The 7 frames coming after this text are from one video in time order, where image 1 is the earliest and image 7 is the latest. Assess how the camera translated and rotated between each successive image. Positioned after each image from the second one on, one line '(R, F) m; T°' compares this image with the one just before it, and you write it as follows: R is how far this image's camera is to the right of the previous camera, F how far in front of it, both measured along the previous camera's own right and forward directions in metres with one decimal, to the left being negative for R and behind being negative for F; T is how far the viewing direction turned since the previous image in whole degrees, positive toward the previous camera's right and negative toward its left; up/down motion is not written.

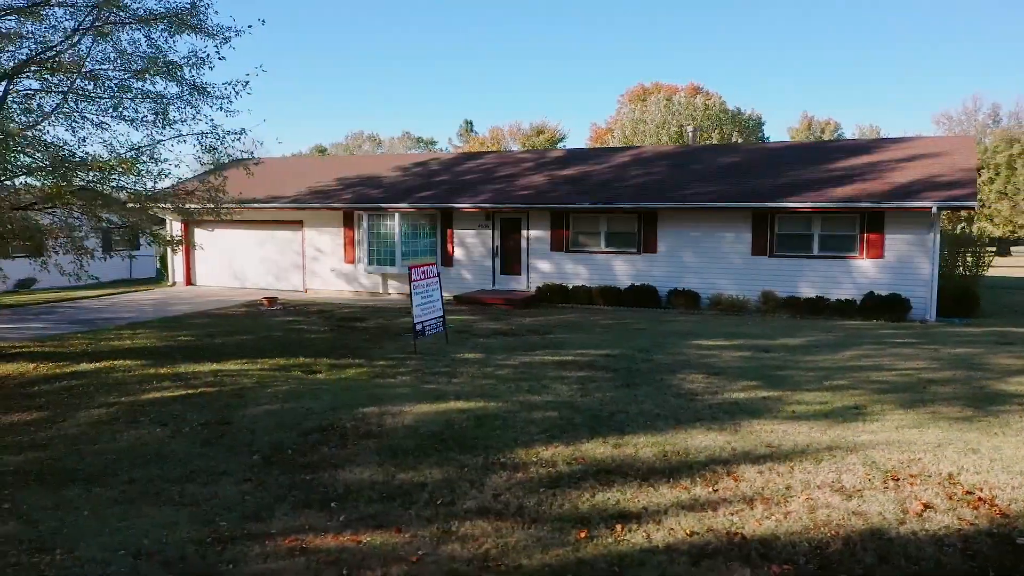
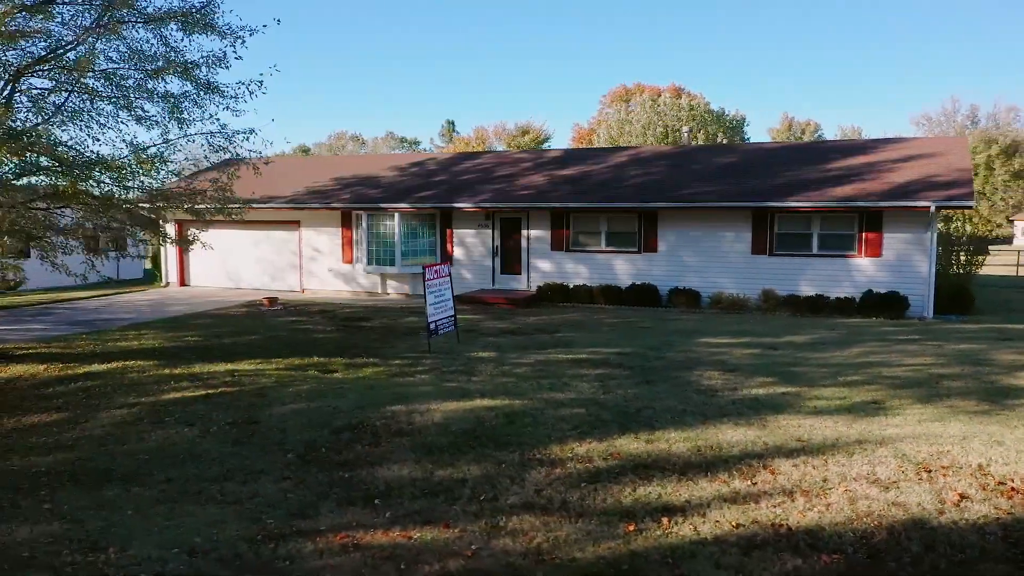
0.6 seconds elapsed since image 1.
(-0.4, -0.1) m; +1°
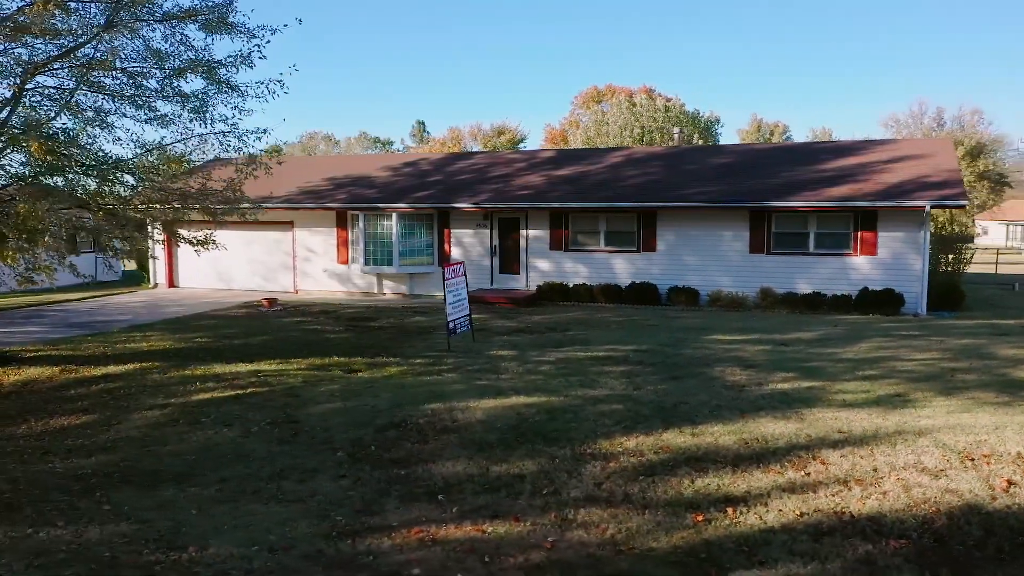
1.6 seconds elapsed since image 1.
(-0.7, -0.1) m; +2°
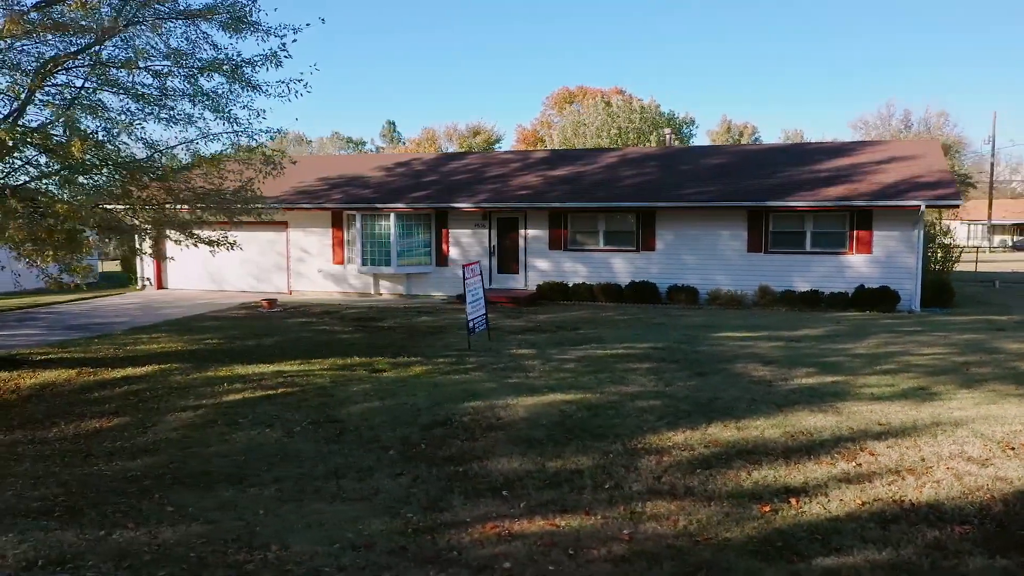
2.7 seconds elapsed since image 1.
(-0.7, -0.1) m; +2°
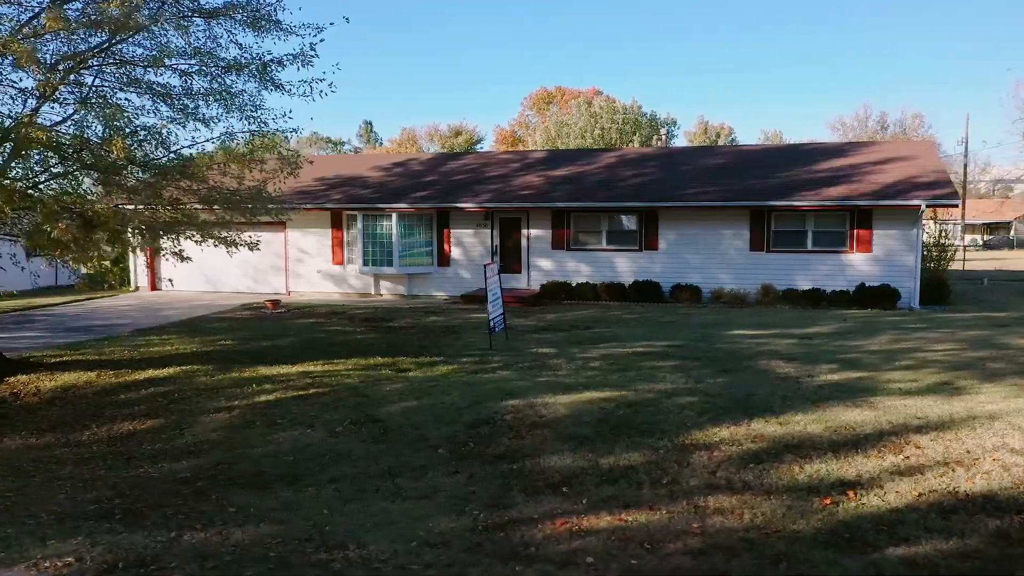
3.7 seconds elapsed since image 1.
(-0.6, 0.0) m; +2°
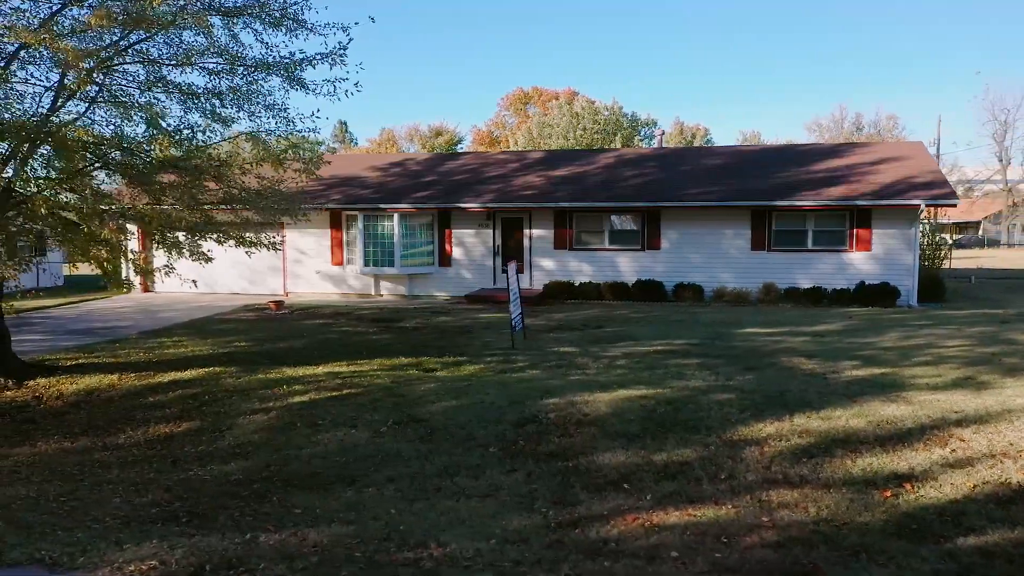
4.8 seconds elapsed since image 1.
(-0.6, 0.0) m; +2°
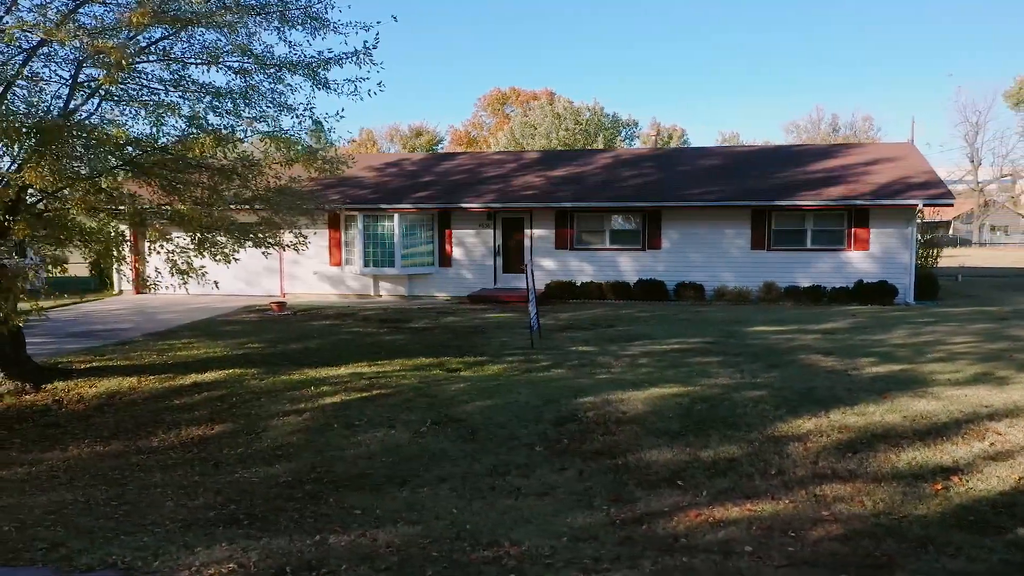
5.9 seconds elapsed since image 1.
(-0.6, 0.0) m; +2°
